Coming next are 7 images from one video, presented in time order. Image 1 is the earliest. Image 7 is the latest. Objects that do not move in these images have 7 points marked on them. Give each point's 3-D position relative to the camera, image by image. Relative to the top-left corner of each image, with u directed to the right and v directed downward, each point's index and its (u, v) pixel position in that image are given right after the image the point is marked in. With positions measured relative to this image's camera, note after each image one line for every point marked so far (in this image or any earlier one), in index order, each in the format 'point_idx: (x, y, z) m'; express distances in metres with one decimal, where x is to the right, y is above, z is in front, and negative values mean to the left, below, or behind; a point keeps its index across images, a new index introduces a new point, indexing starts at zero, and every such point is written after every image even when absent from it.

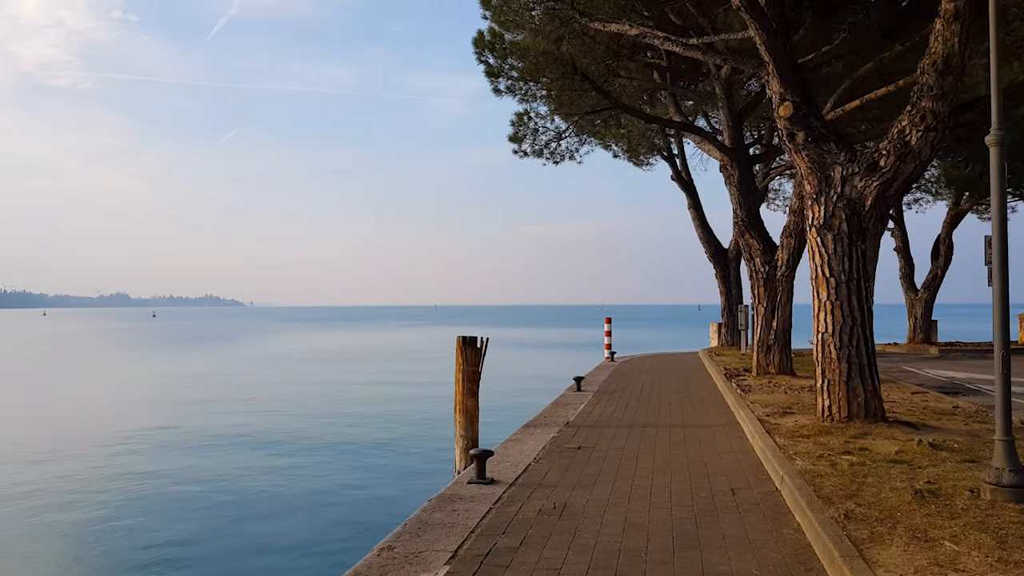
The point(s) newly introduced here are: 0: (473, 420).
0: (-0.5, -1.6, +9.8) m
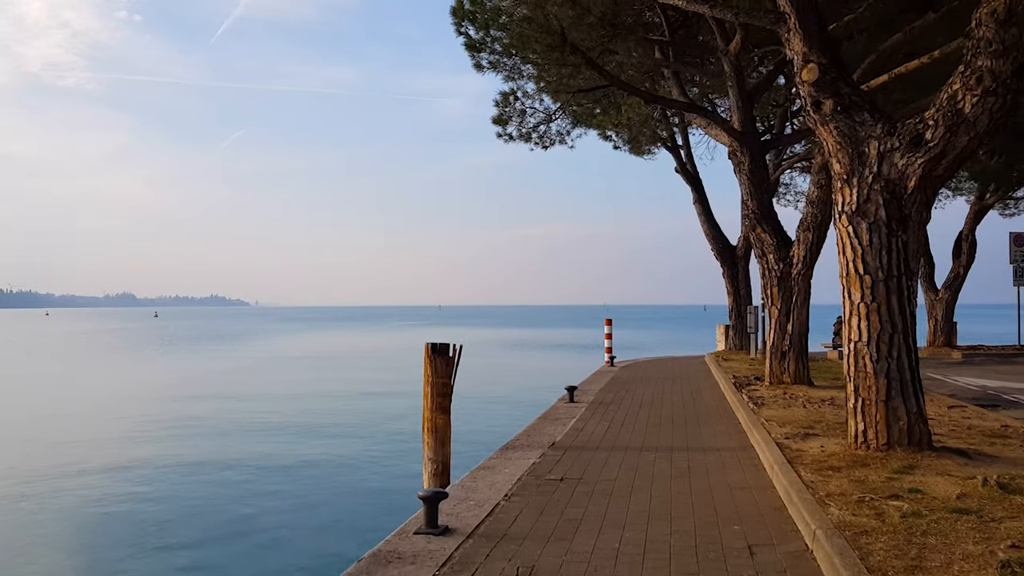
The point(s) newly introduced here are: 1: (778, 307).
0: (-0.7, -1.5, +8.5) m
1: (+3.9, -0.3, +12.2) m
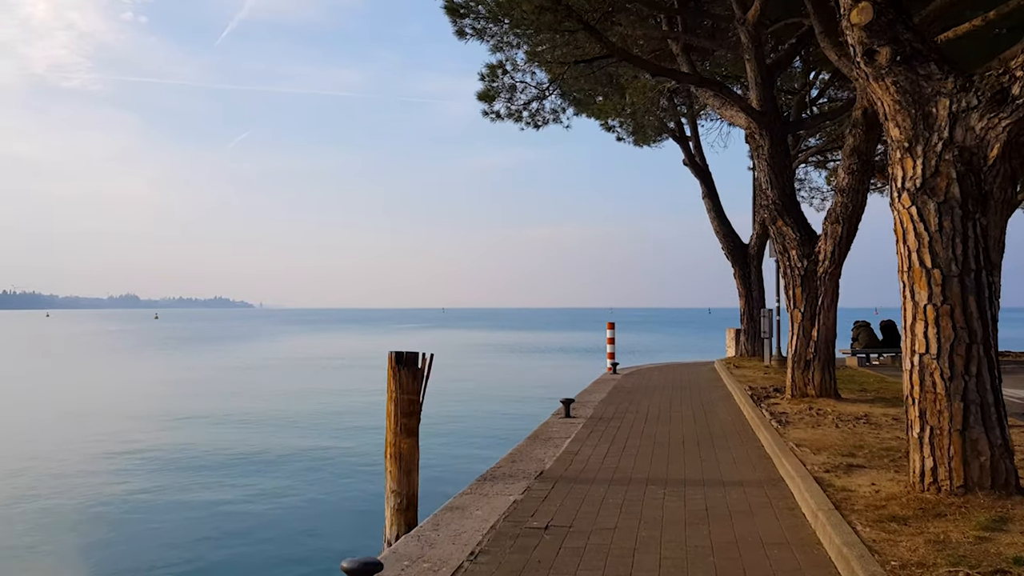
0: (-0.9, -1.5, +7.1) m
1: (+3.7, -0.3, +10.8) m
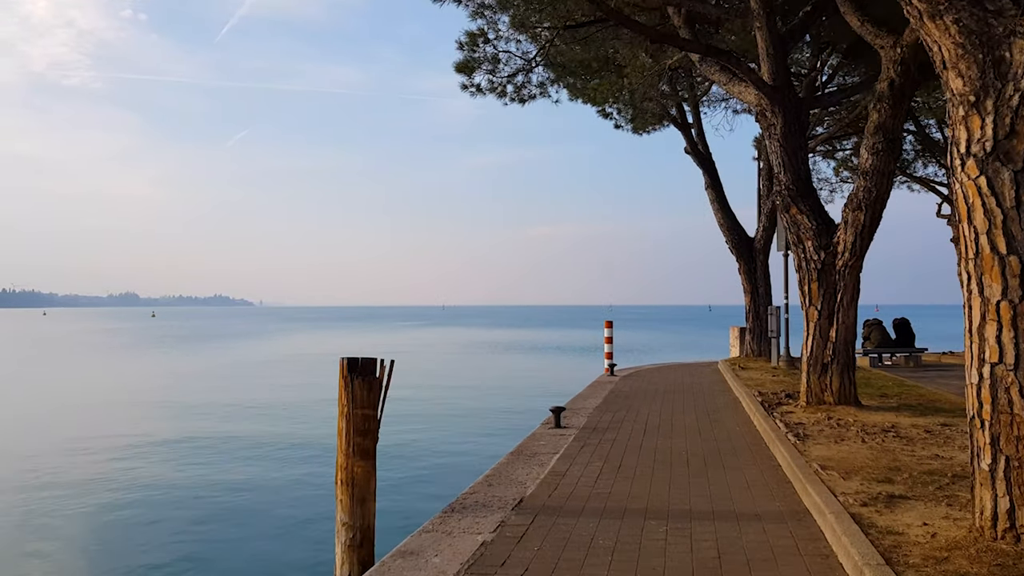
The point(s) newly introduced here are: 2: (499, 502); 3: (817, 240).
0: (-1.1, -1.5, +6.0) m
1: (+3.5, -0.2, +9.7) m
2: (-0.1, -1.5, +6.1) m
3: (+3.5, +0.6, +9.6) m
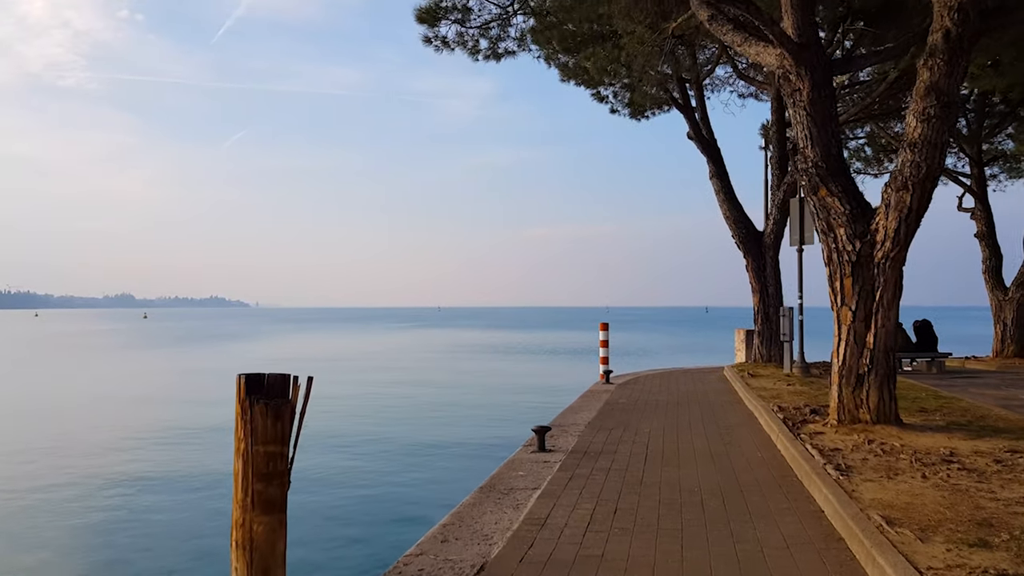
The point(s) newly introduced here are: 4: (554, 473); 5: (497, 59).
0: (-1.3, -1.5, +4.4) m
1: (+3.3, -0.2, +8.1) m
2: (-0.3, -1.5, +4.5) m
3: (+3.3, +0.6, +8.1) m
4: (+0.4, -1.5, +7.0) m
5: (-0.1, +2.1, +7.5) m
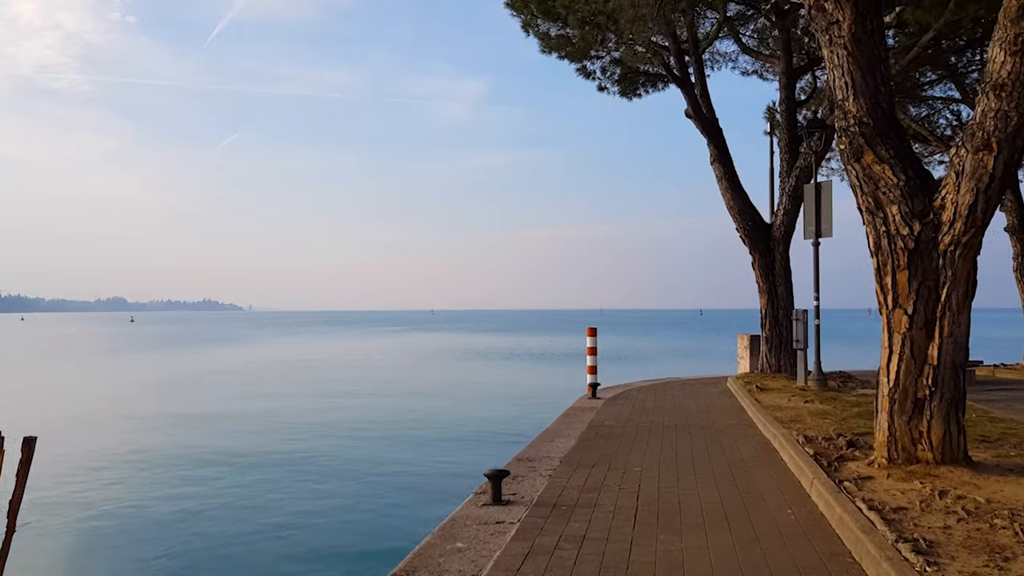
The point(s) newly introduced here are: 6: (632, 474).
0: (-1.7, -1.4, +2.4) m
1: (+2.9, -0.2, +6.1) m
2: (-0.7, -1.5, +2.5) m
3: (+2.9, +0.6, +6.1) m
4: (0.0, -1.5, +4.9) m
5: (-0.5, +2.1, +5.5) m
6: (+1.0, -1.5, +6.8) m
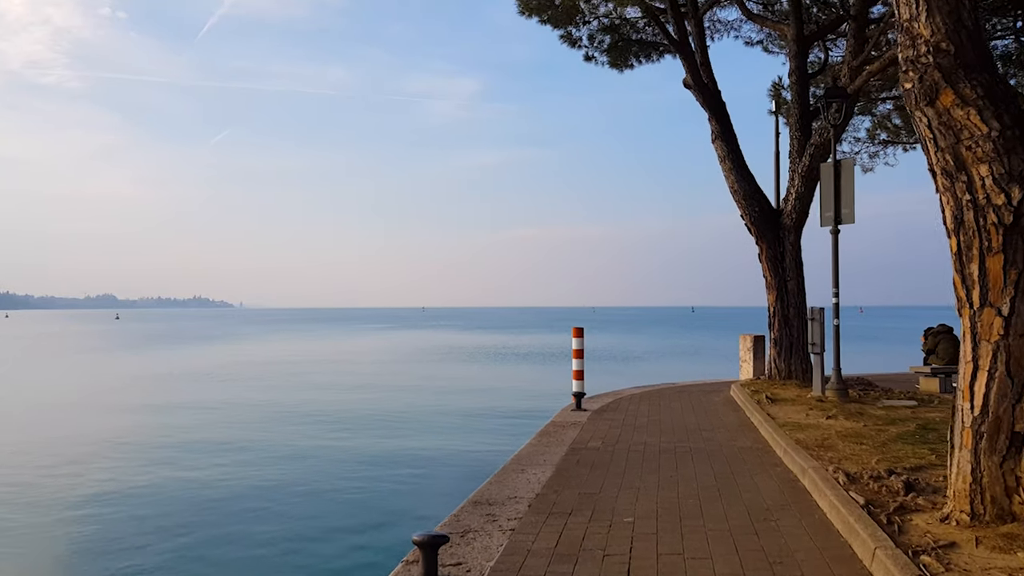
0: (-1.9, -1.4, +0.6) m
1: (+2.6, -0.1, +4.4) m
2: (-1.0, -1.4, +0.7) m
3: (+2.5, +0.7, +4.4) m
4: (-0.3, -1.5, +3.2) m
5: (-0.8, +2.1, +3.8) m
6: (+0.7, -1.5, +5.1) m
